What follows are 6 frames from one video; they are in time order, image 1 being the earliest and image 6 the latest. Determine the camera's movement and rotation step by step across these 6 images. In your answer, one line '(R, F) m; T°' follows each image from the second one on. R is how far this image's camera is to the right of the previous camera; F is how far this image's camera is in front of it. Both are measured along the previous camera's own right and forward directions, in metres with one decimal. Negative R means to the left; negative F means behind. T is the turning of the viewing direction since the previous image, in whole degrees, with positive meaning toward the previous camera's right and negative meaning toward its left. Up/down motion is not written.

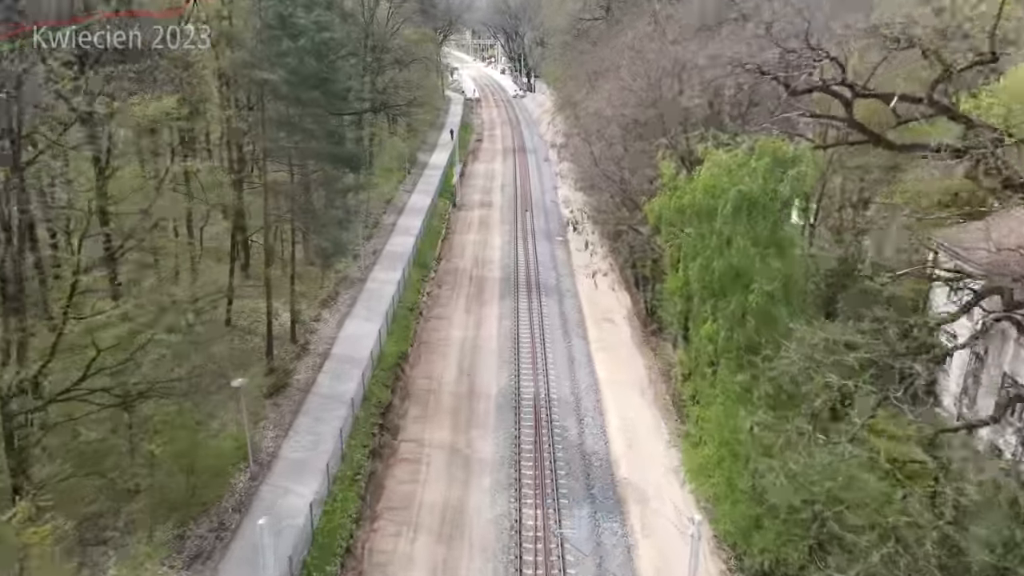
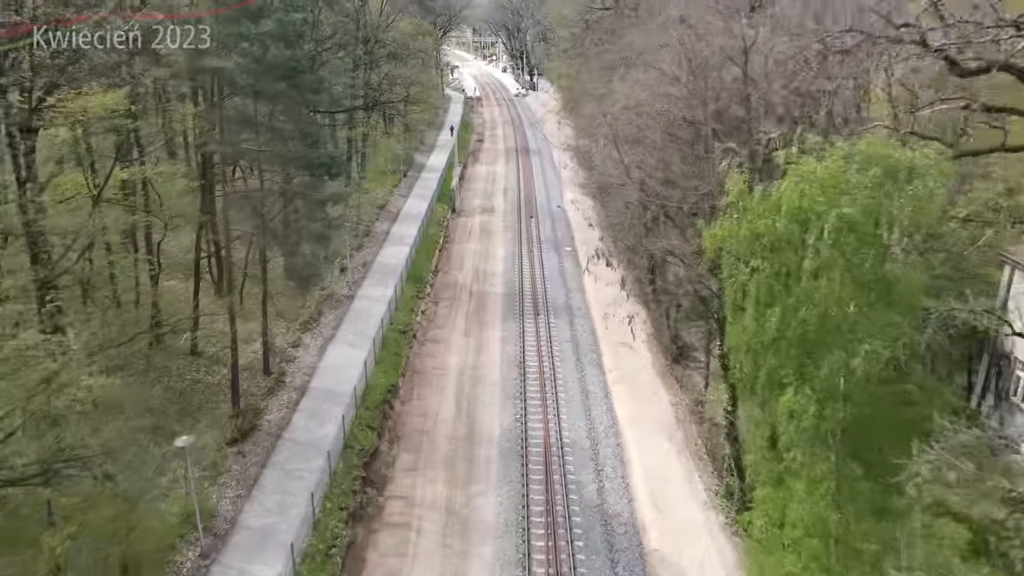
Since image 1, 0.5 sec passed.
(-0.1, +3.8) m; 0°
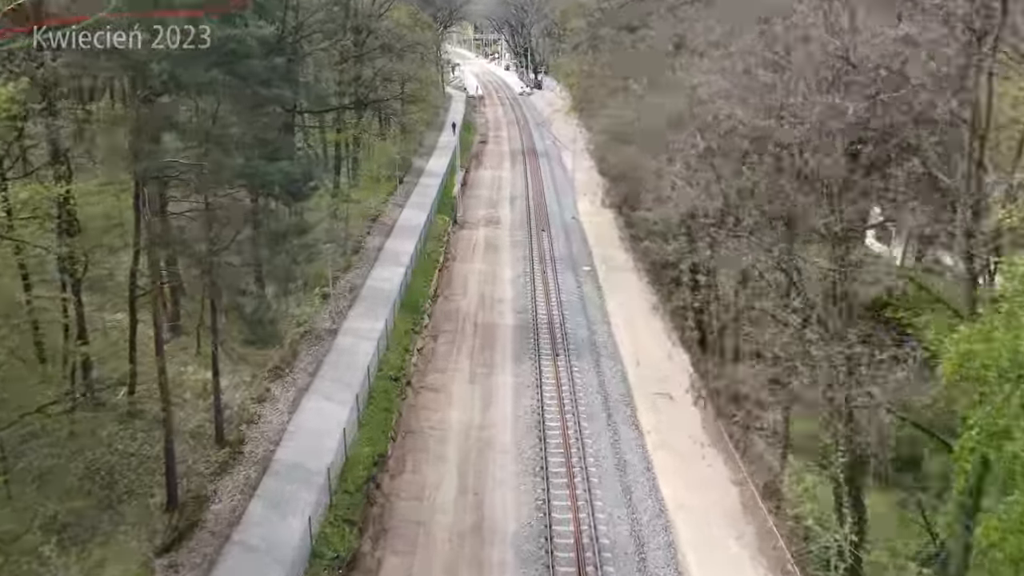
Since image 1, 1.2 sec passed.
(-0.4, +5.3) m; 0°
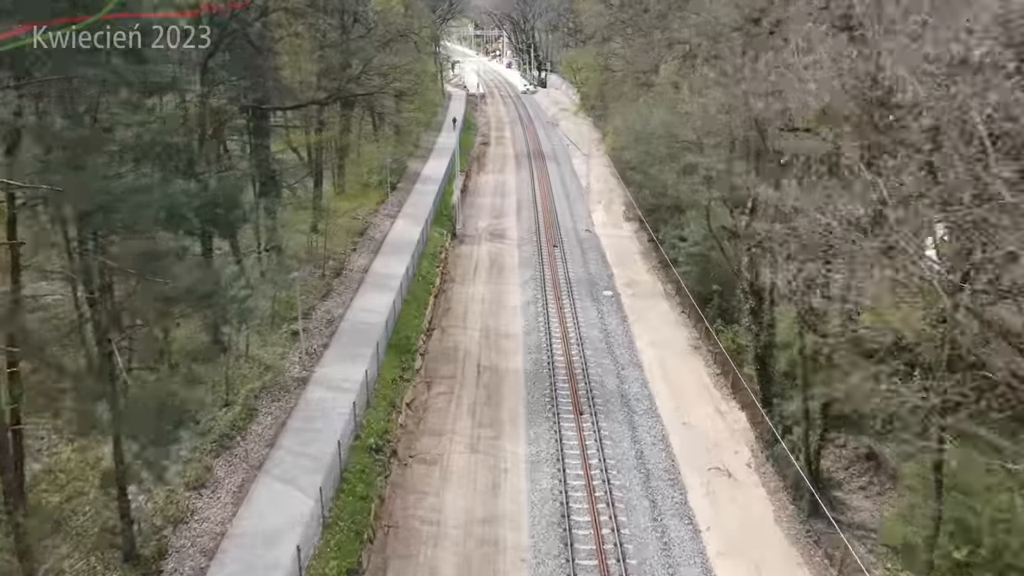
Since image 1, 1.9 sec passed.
(-0.3, +5.4) m; 0°
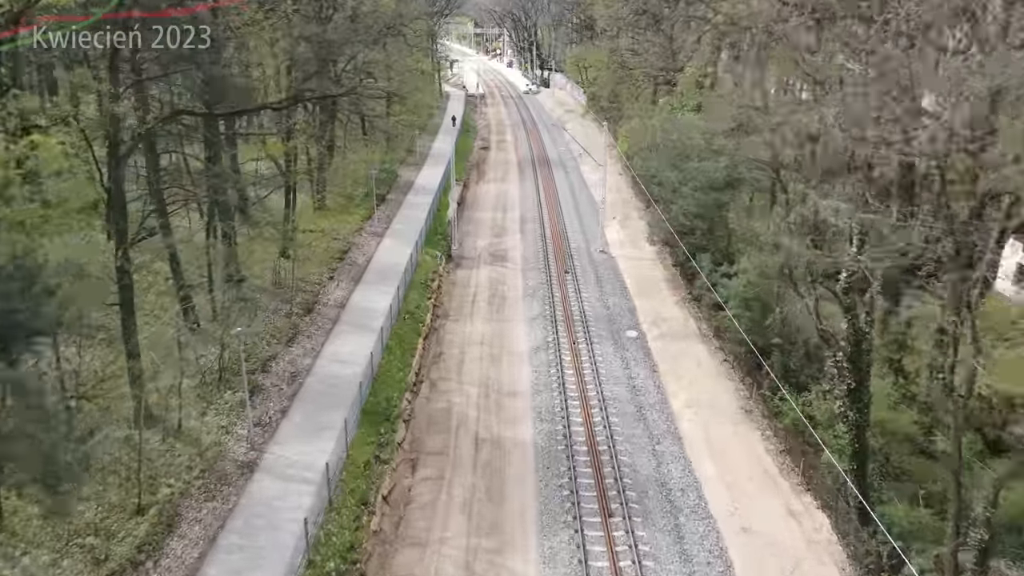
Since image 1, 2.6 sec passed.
(-0.2, +5.2) m; 0°
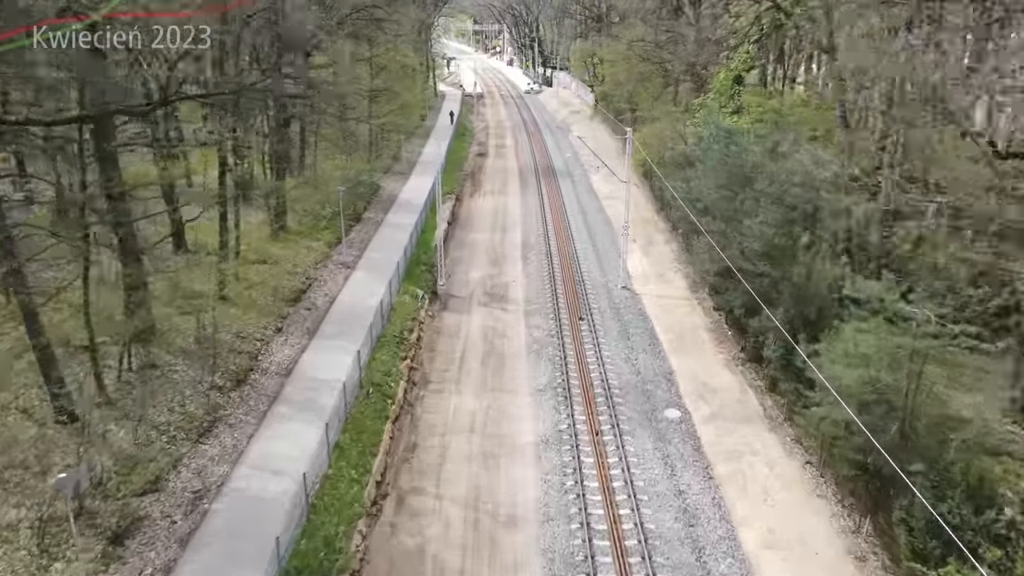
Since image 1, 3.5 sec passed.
(0.0, +6.7) m; 0°
